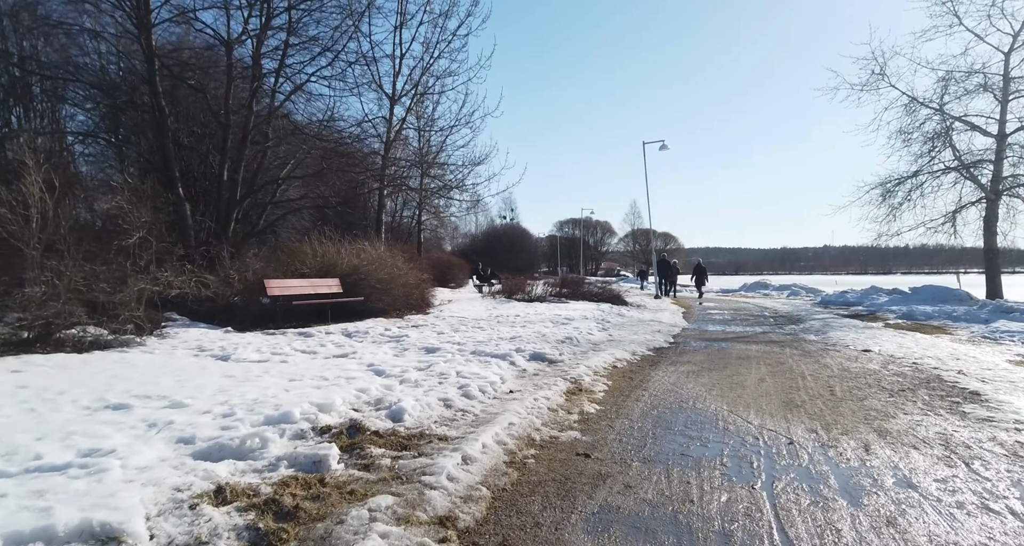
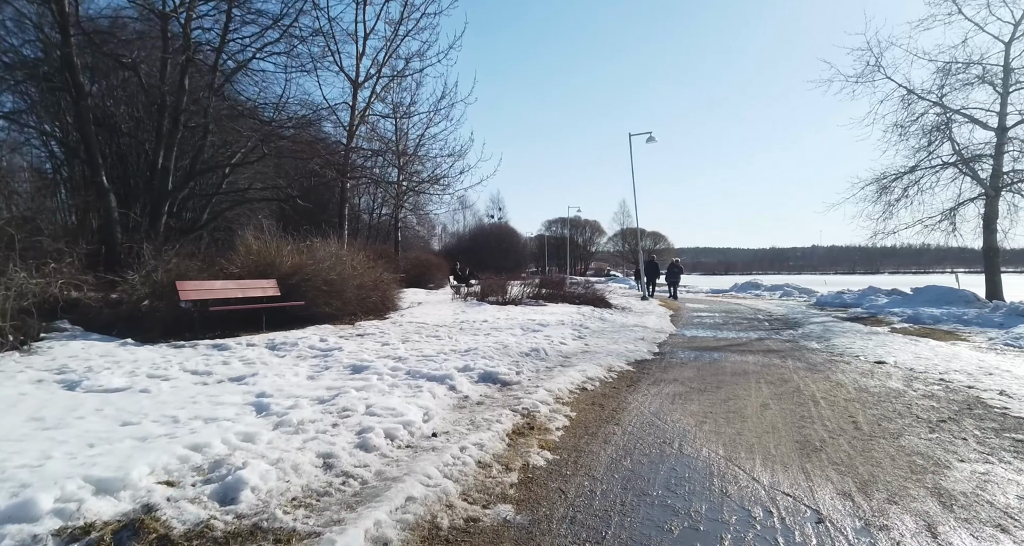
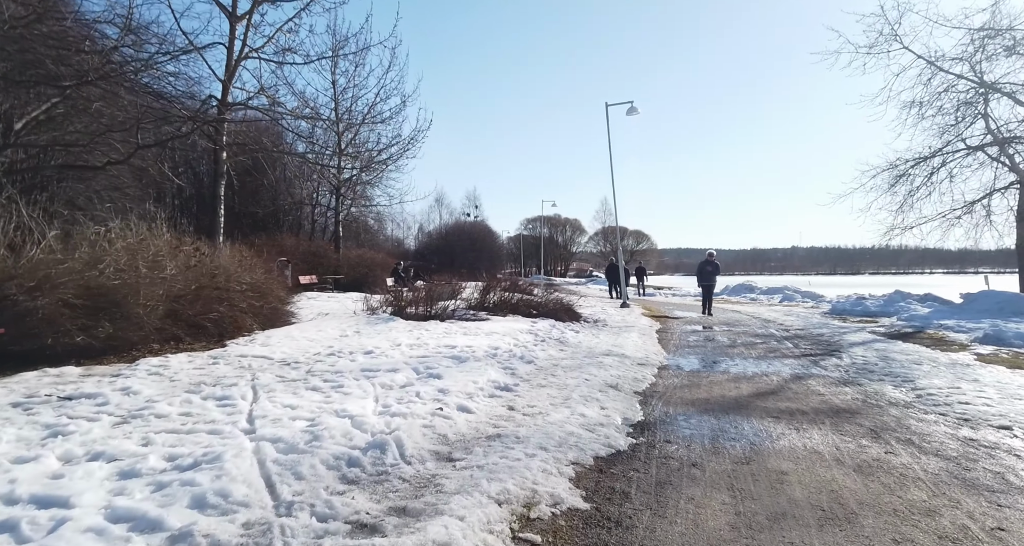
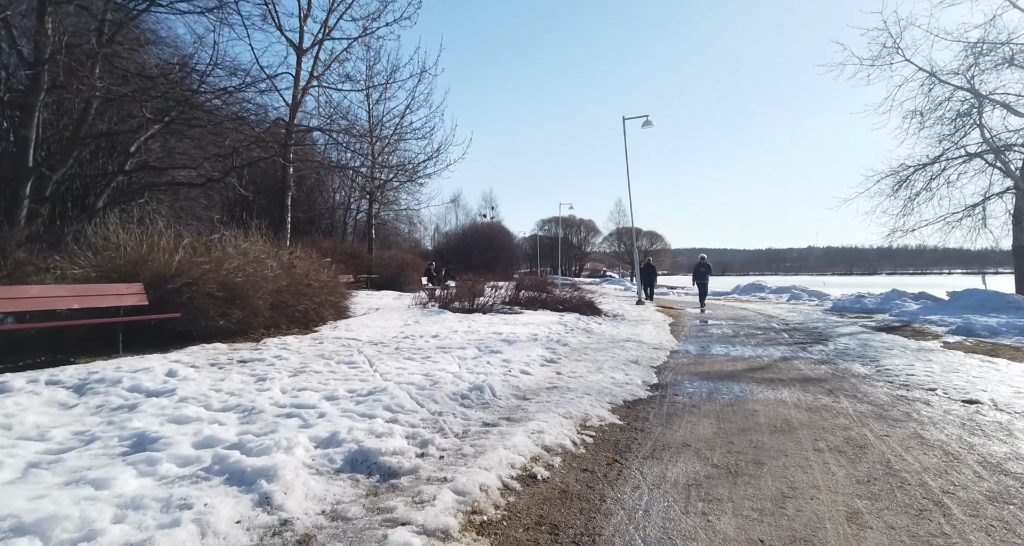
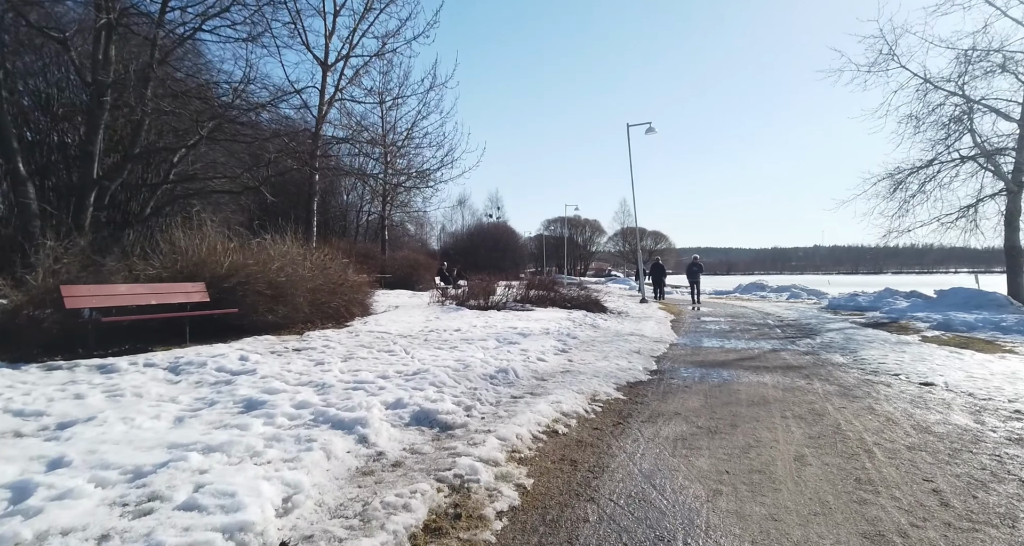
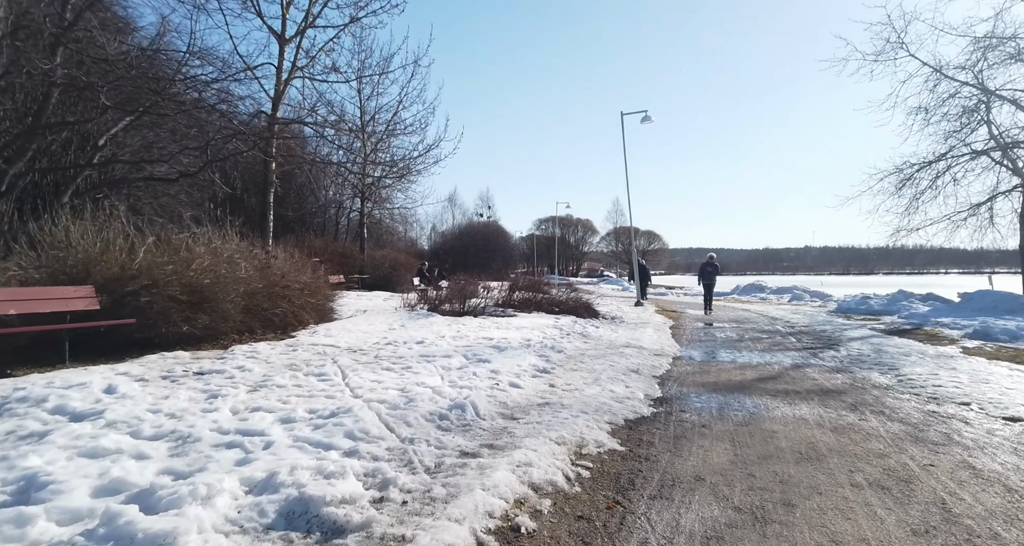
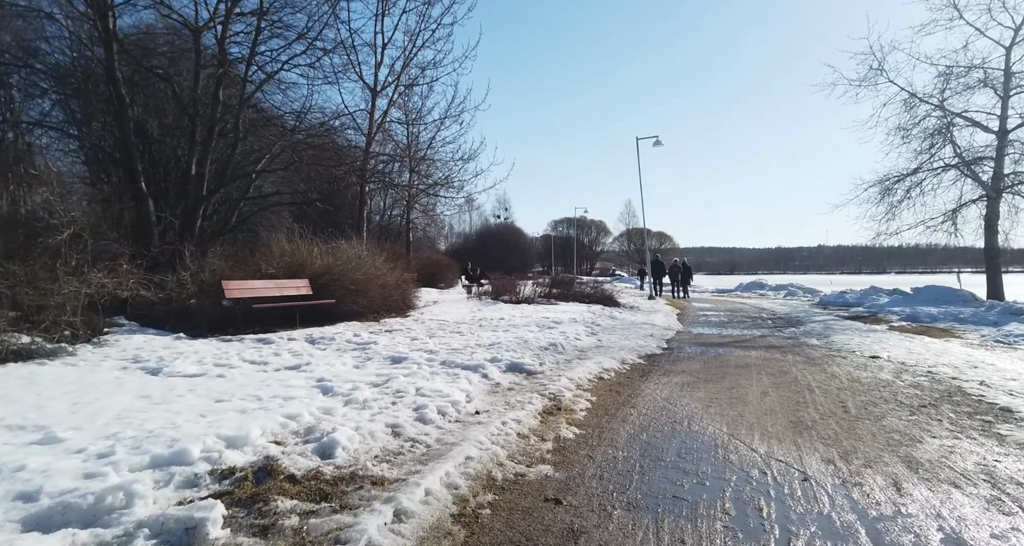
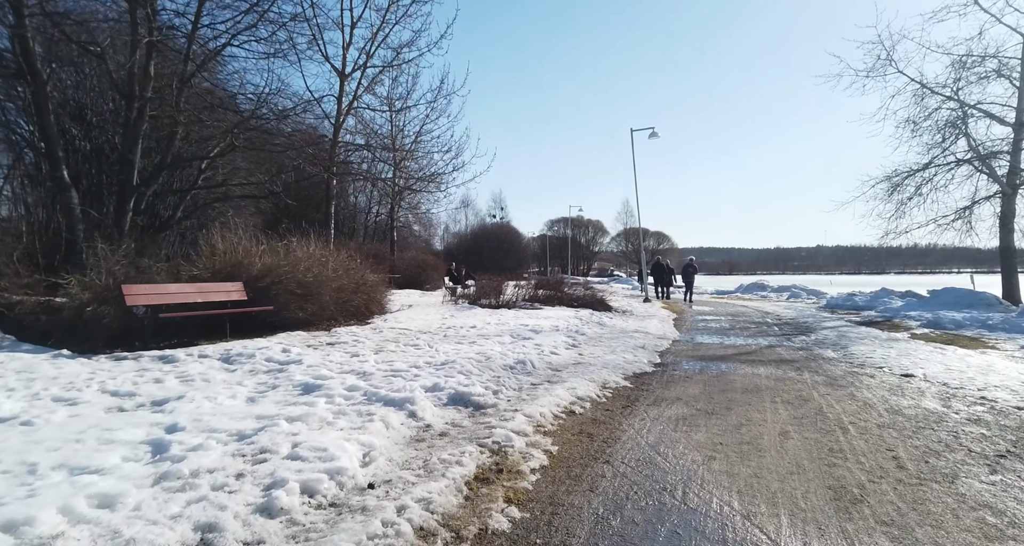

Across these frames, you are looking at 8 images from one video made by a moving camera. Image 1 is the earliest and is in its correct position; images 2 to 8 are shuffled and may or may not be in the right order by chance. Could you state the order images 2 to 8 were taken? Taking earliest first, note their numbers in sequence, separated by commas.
7, 2, 8, 5, 4, 6, 3
